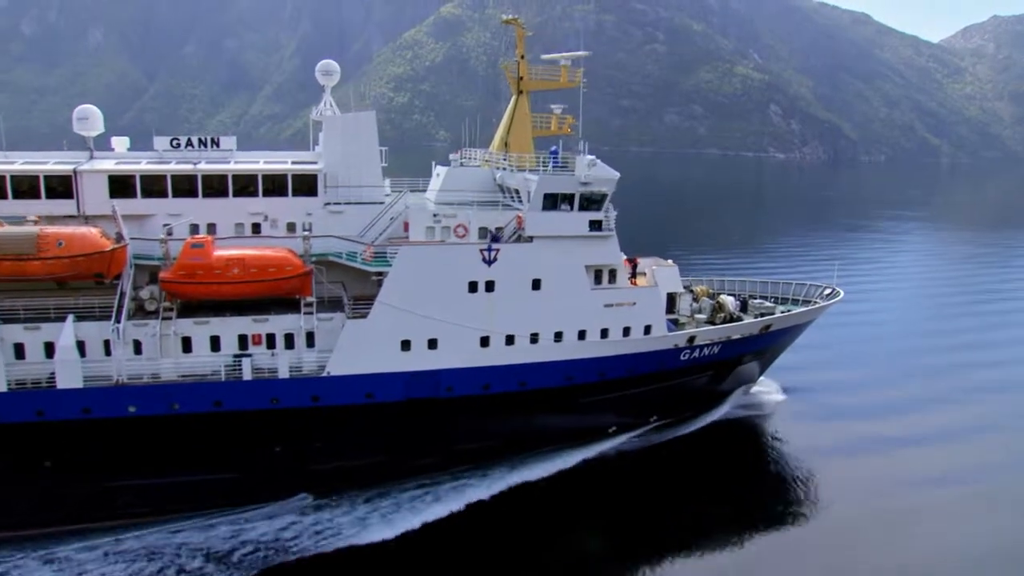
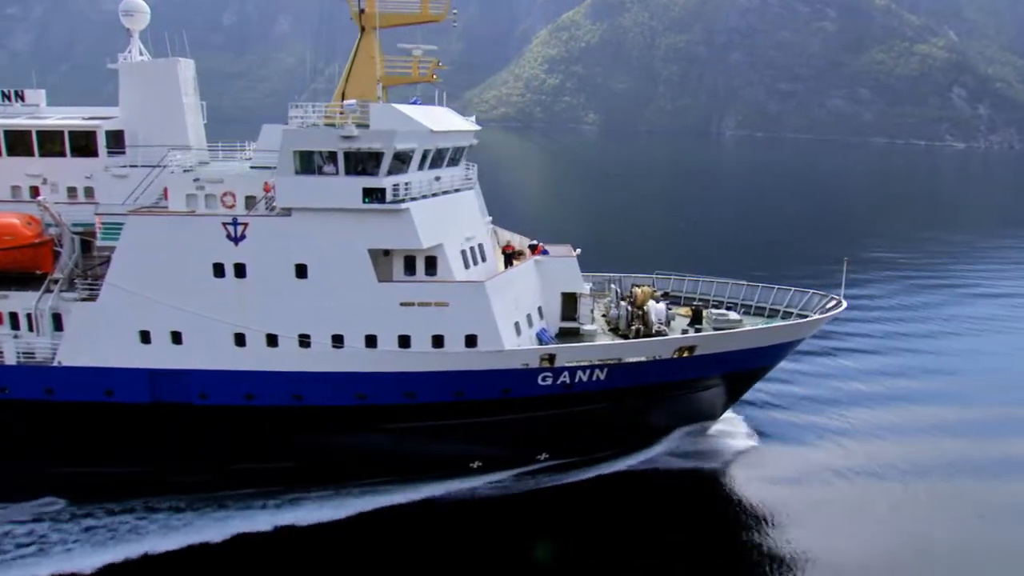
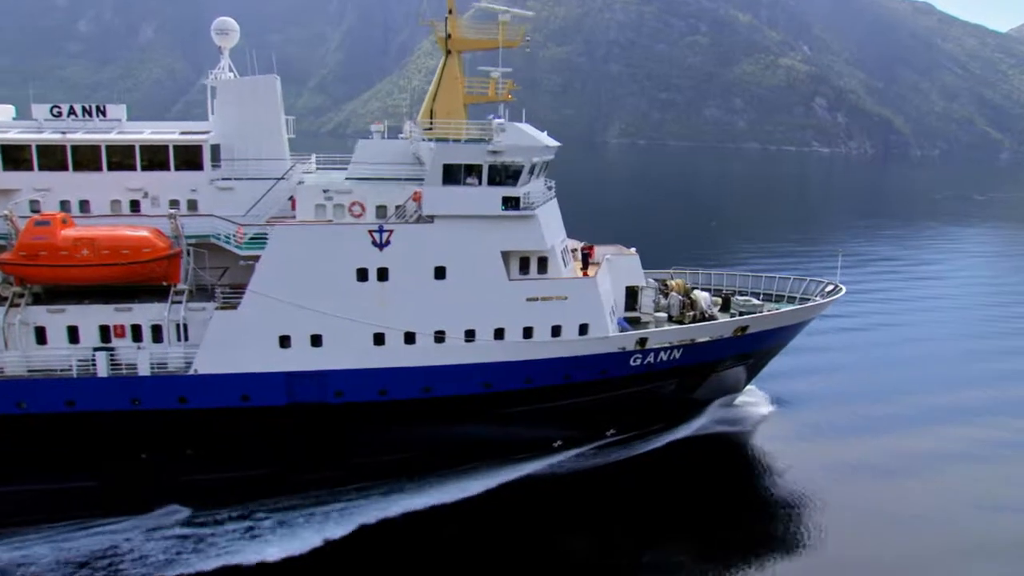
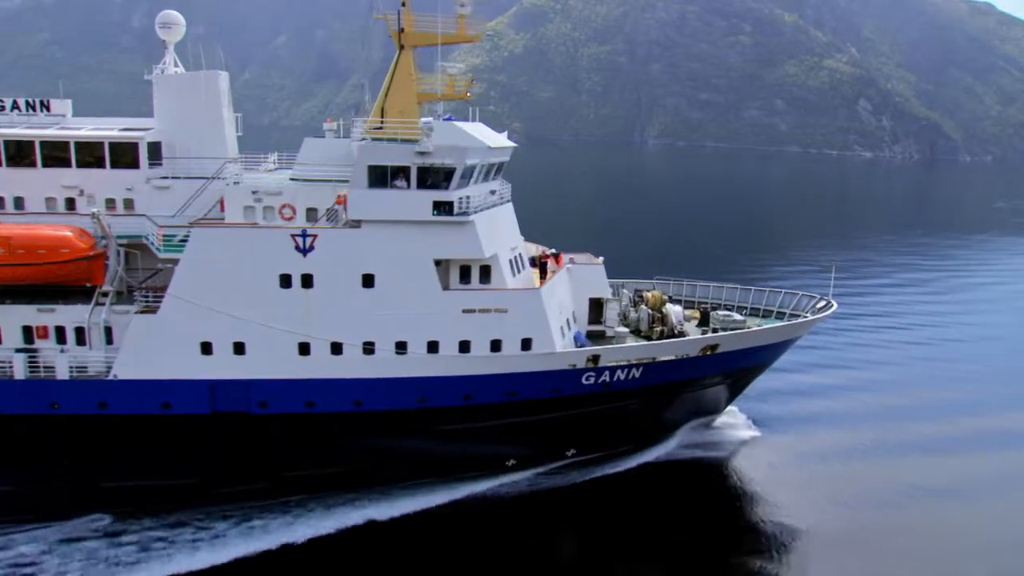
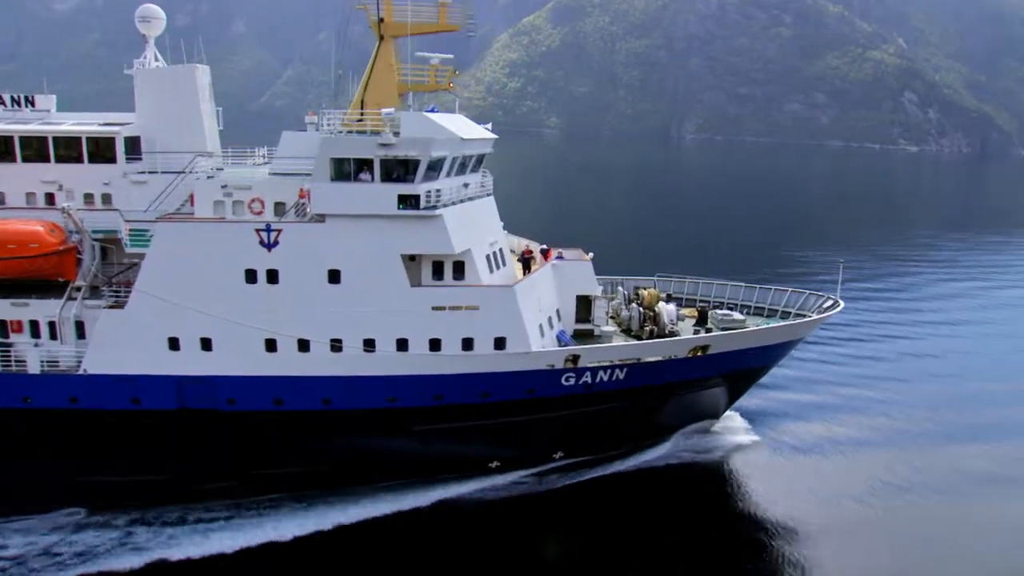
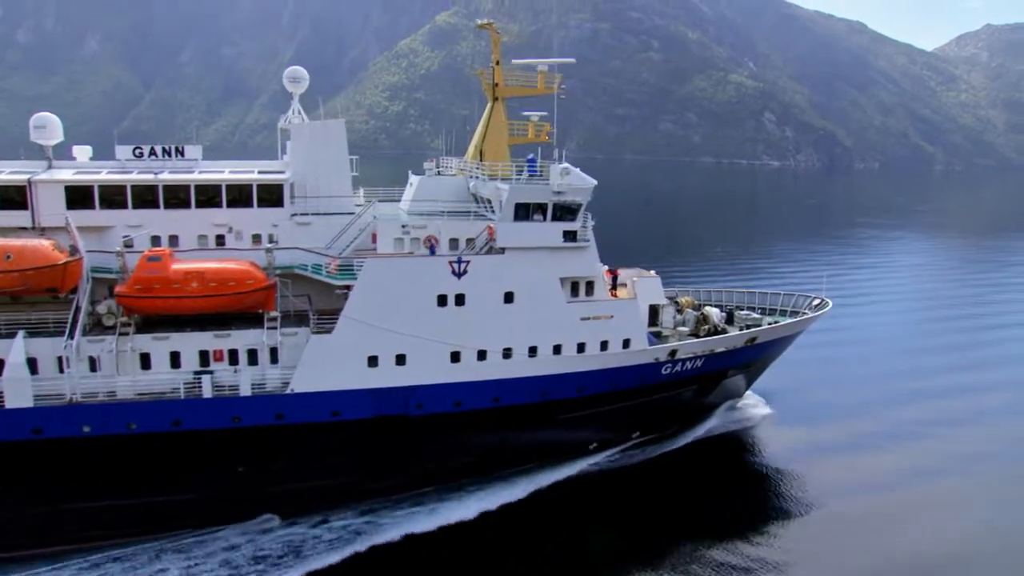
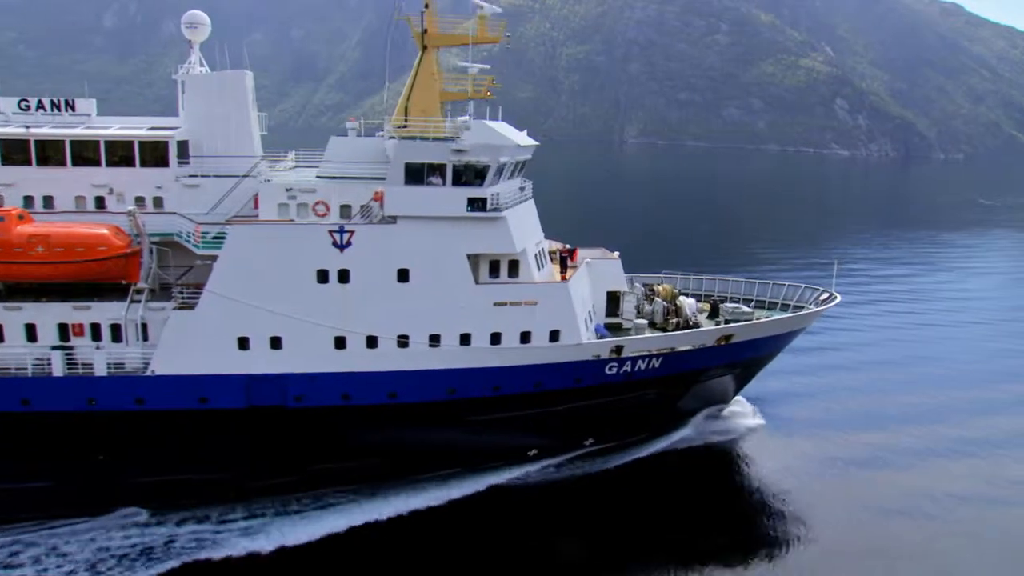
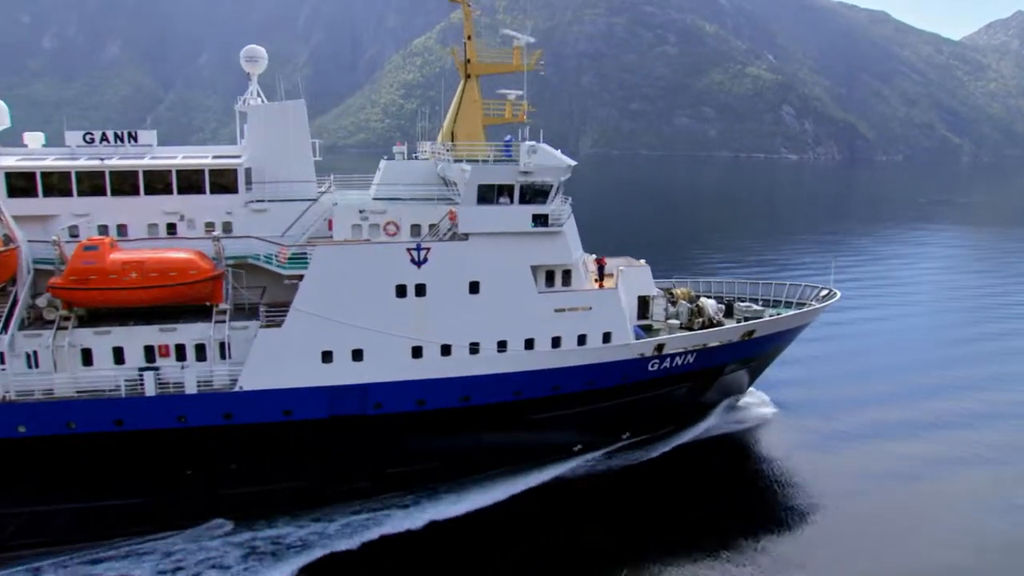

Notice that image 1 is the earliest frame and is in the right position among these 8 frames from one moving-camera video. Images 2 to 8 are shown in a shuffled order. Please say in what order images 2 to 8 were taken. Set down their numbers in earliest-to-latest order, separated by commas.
6, 8, 3, 7, 4, 5, 2
